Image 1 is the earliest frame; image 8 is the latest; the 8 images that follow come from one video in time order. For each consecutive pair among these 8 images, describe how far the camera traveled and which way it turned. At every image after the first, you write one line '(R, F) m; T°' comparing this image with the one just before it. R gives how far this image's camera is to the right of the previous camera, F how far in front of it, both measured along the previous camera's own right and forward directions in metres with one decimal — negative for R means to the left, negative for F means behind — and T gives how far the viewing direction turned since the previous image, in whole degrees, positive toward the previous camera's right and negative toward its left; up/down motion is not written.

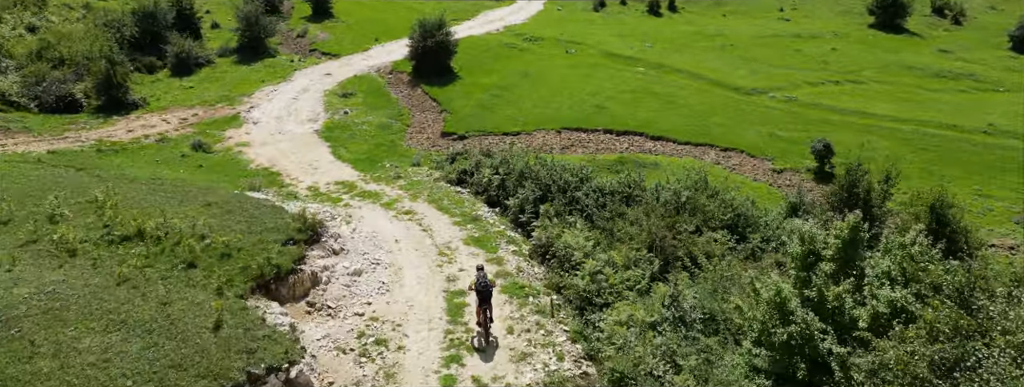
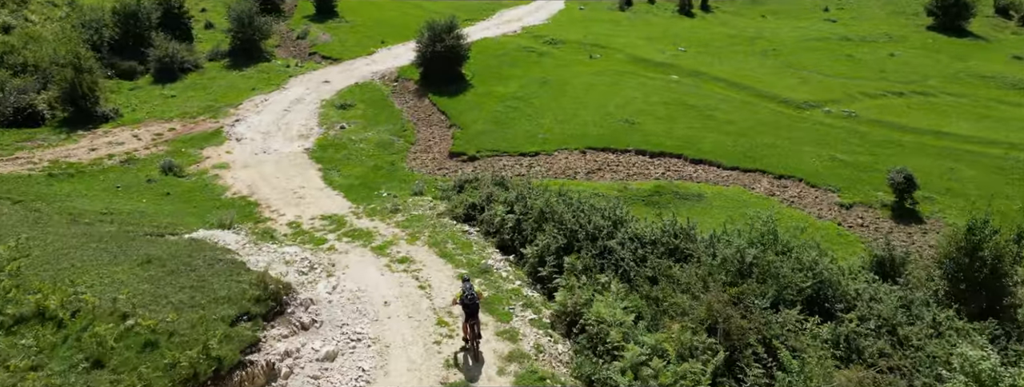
(-0.1, +7.1) m; -1°
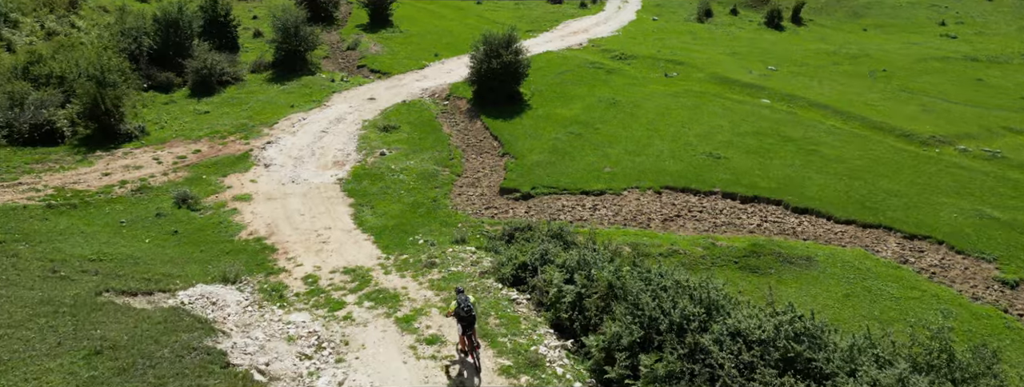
(-0.3, +7.1) m; -5°
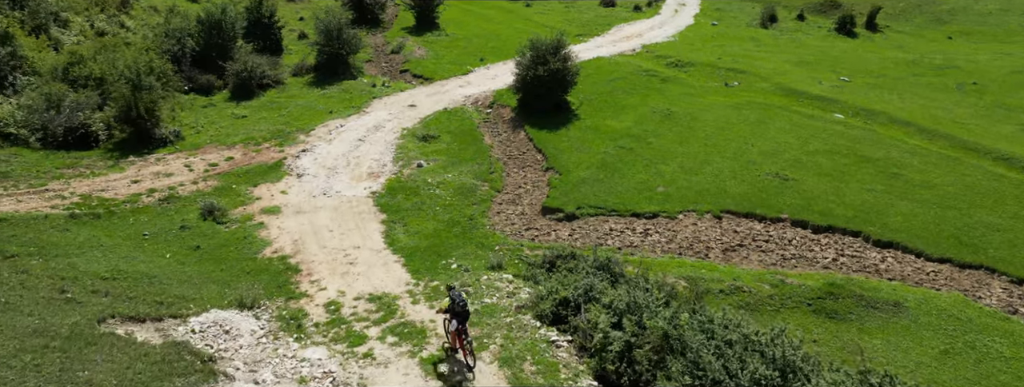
(+0.1, +3.2) m; -4°
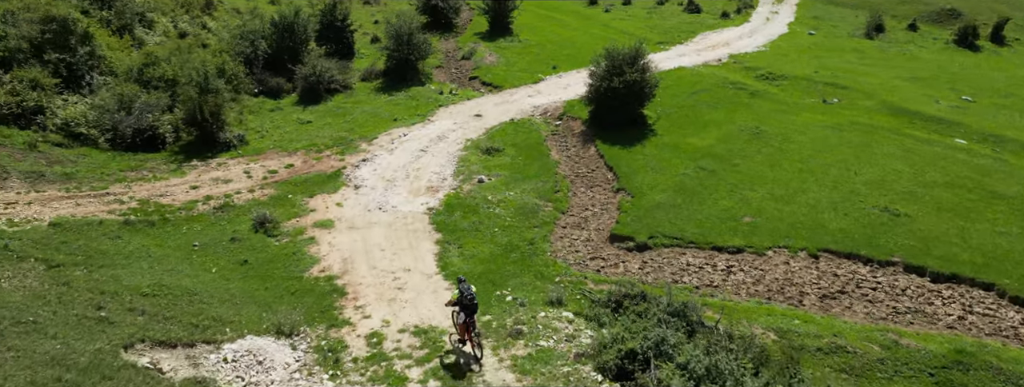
(+0.2, +3.1) m; -7°
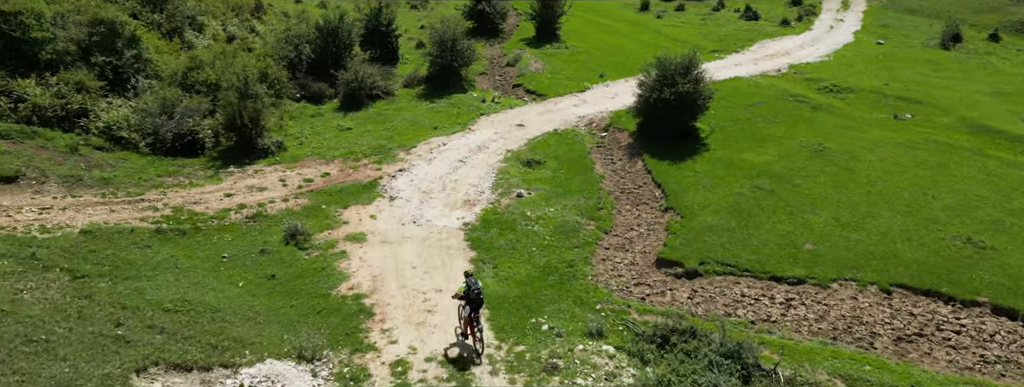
(+0.2, +2.0) m; -4°
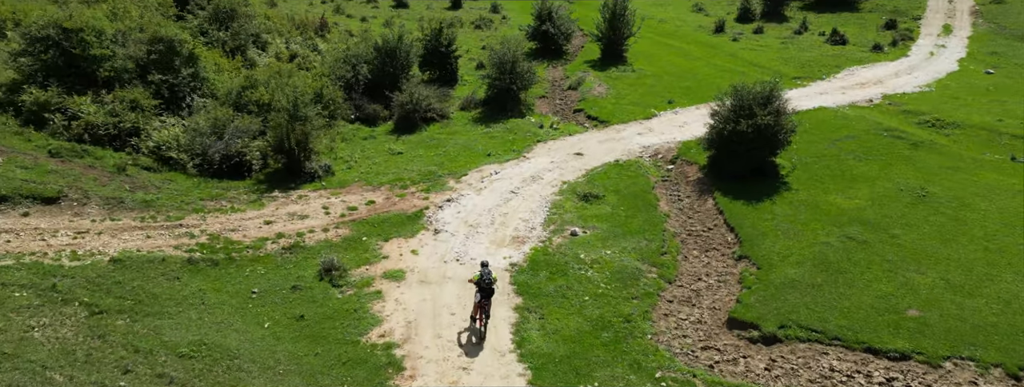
(+0.4, +3.2) m; -6°
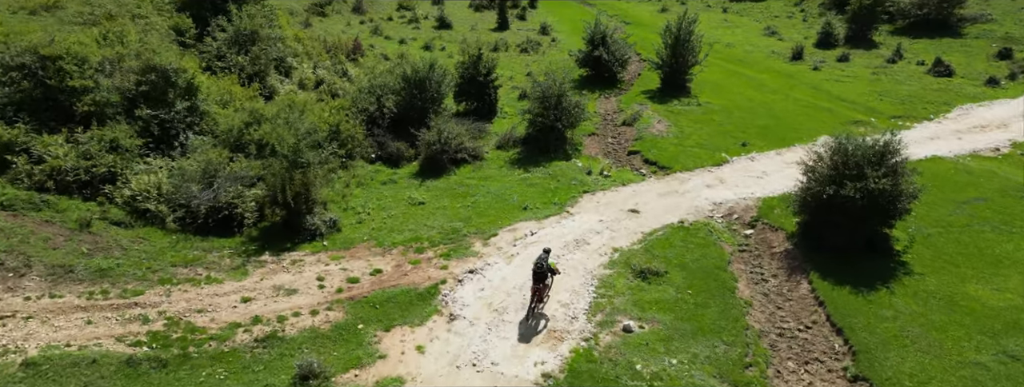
(+0.4, +7.8) m; -4°
